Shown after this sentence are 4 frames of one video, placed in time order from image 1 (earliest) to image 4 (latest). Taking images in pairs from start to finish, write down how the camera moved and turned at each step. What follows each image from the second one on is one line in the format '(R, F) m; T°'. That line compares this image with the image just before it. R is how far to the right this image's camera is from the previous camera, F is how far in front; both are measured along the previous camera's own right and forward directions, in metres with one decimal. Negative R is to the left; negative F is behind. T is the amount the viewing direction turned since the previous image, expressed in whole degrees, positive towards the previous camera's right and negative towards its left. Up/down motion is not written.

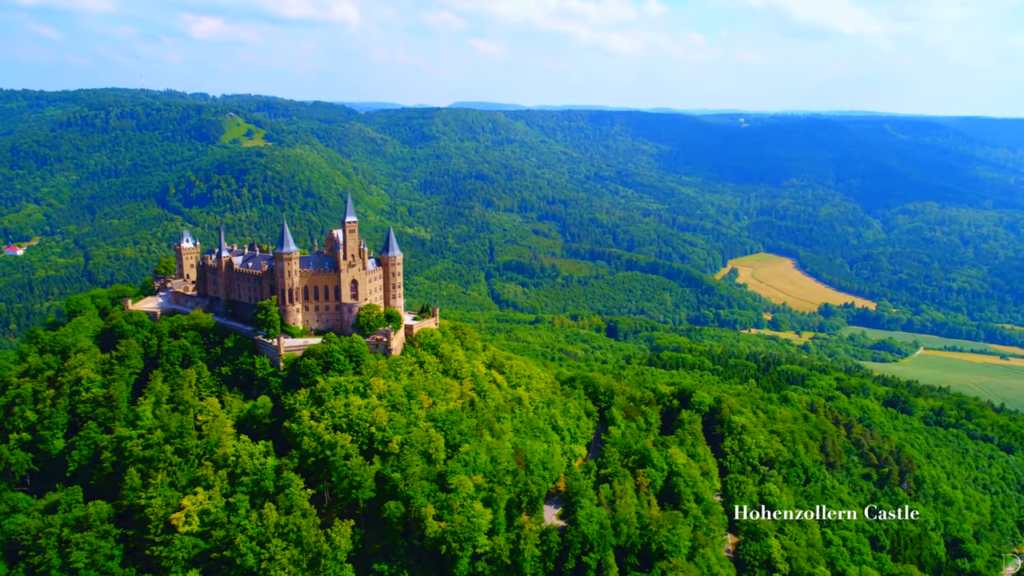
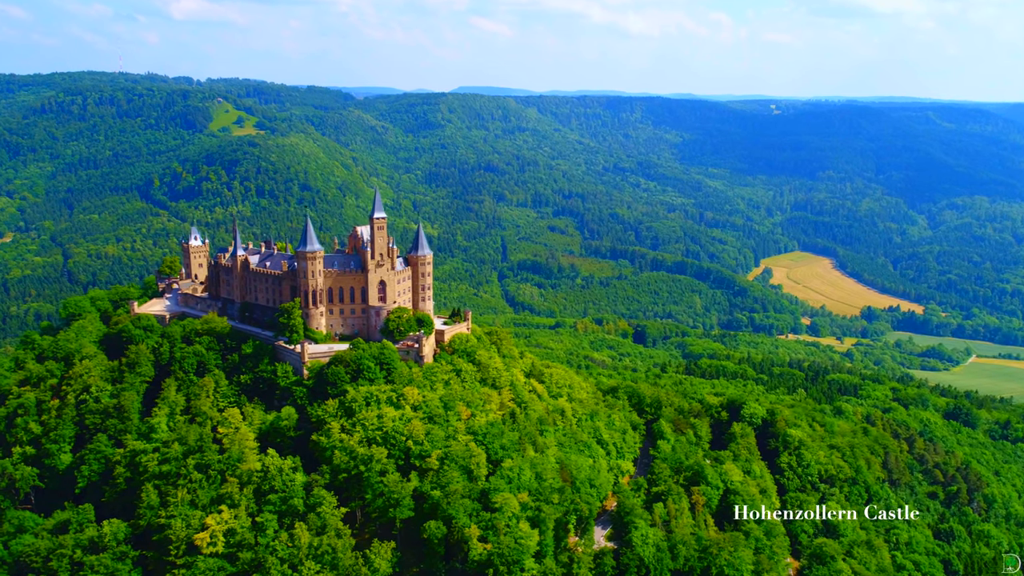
(-7.1, +5.0) m; +2°
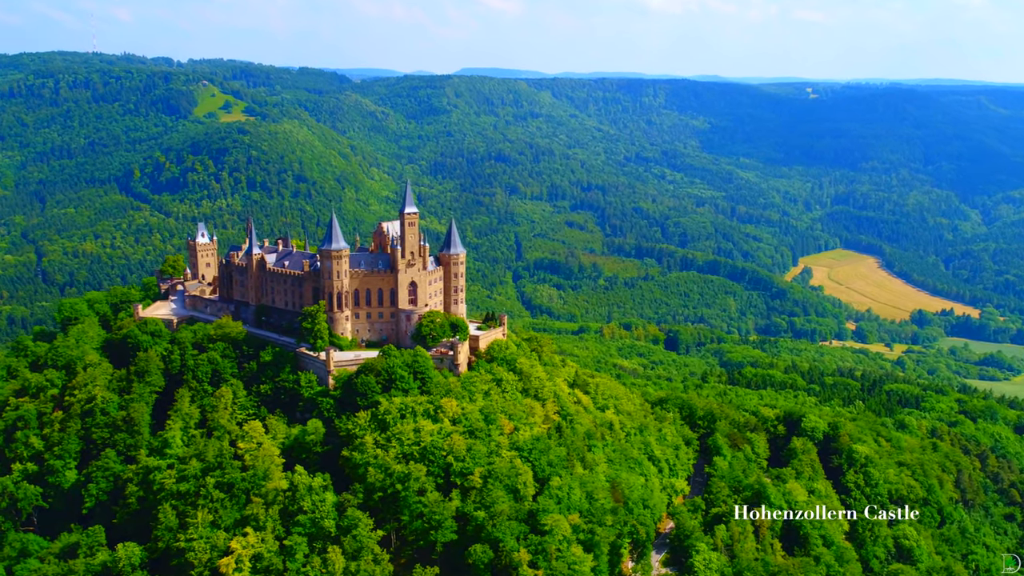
(-6.8, +5.9) m; +2°
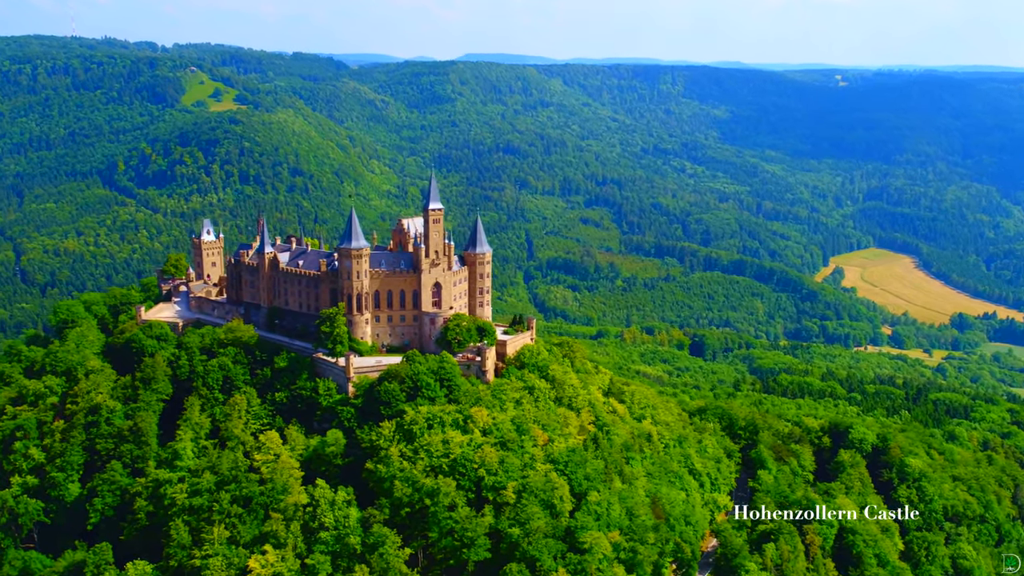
(-4.5, +4.4) m; +1°
